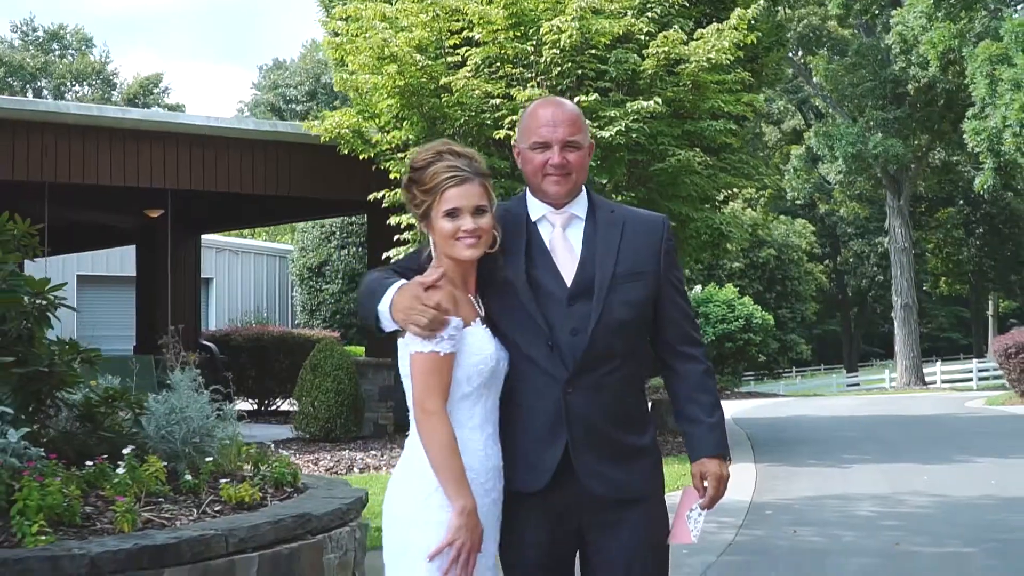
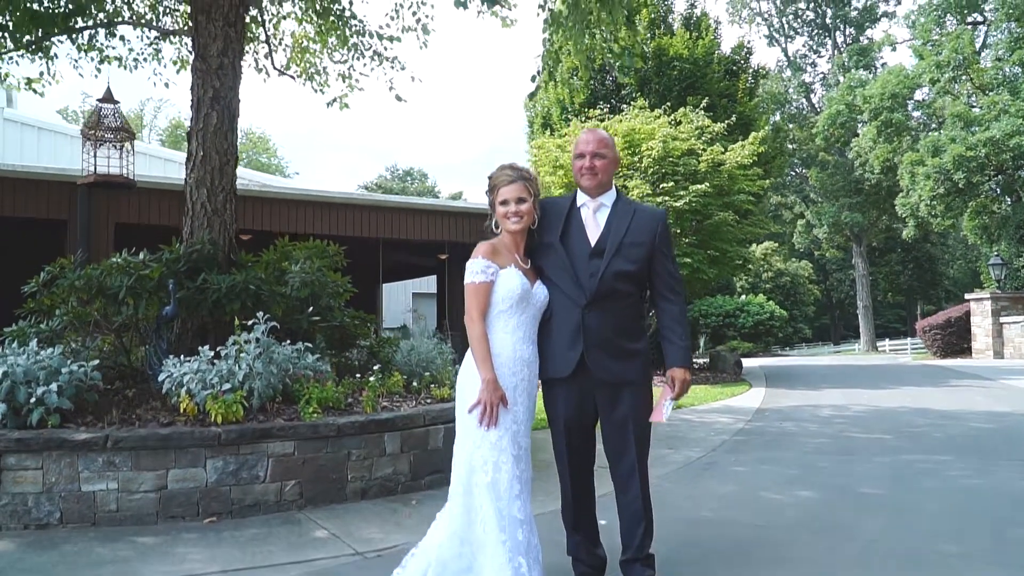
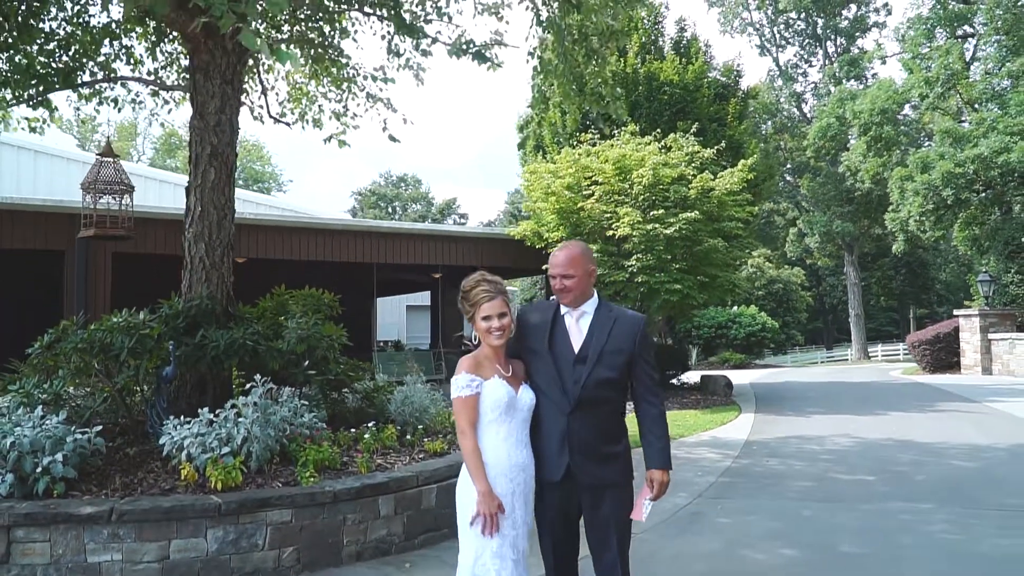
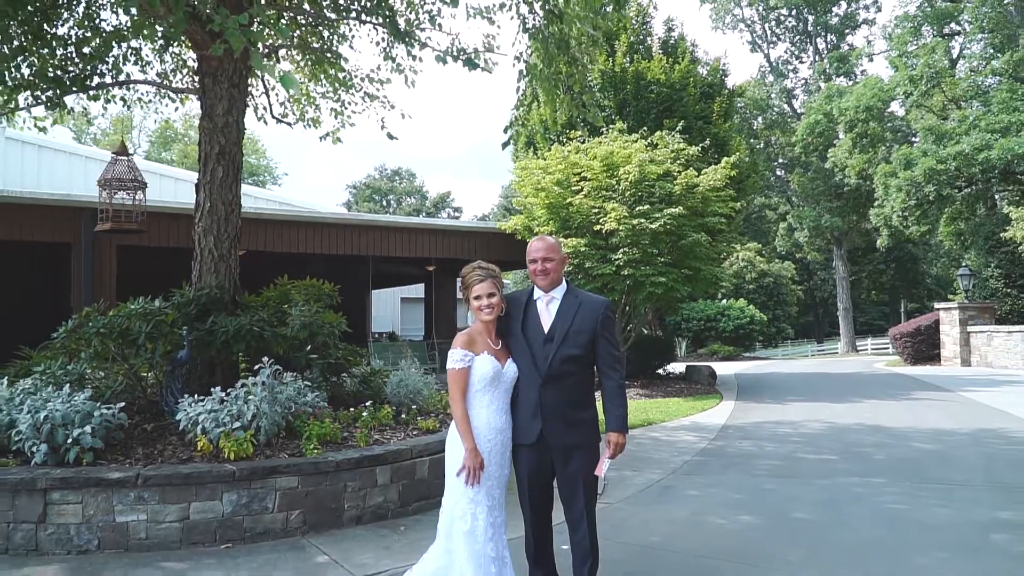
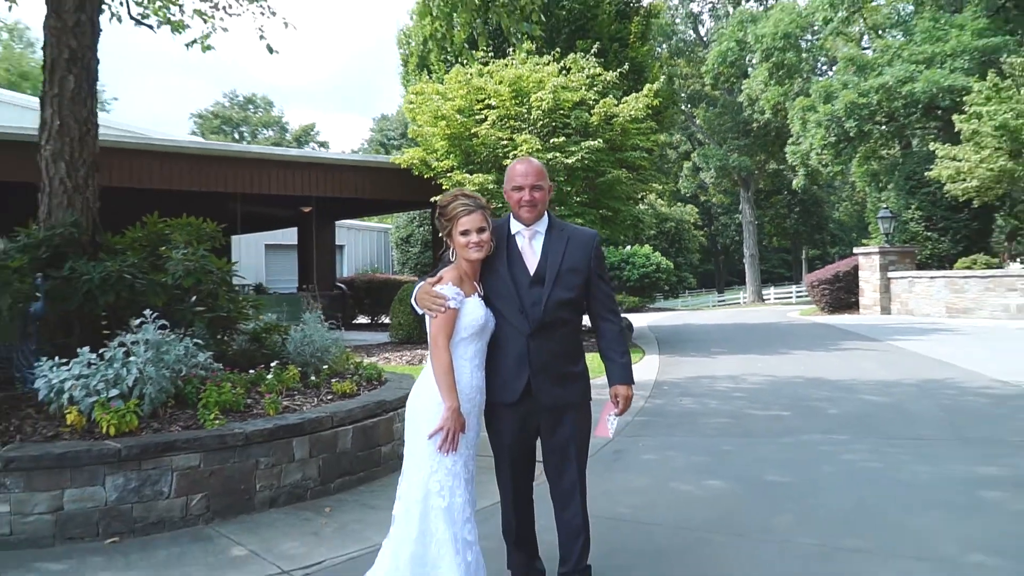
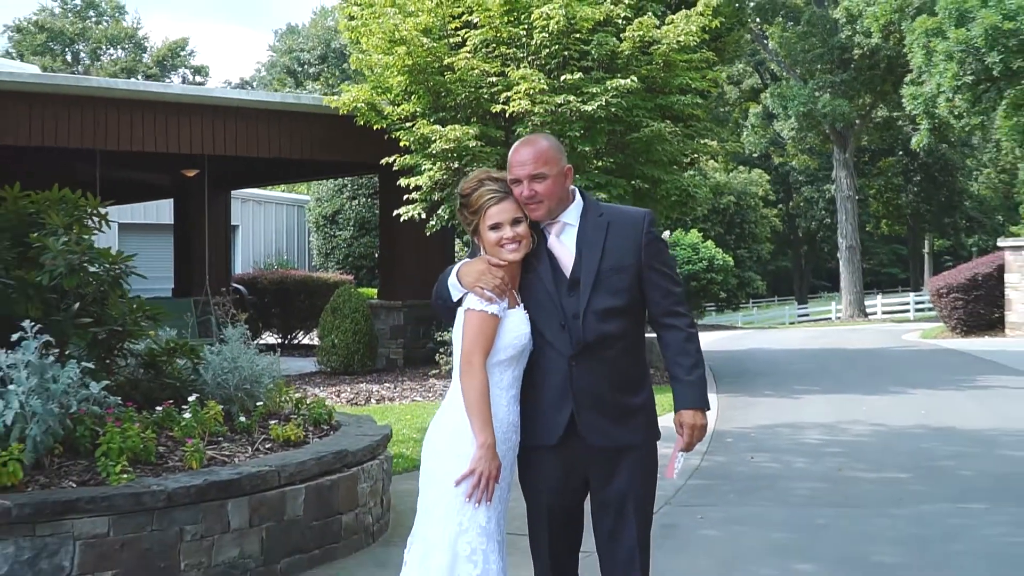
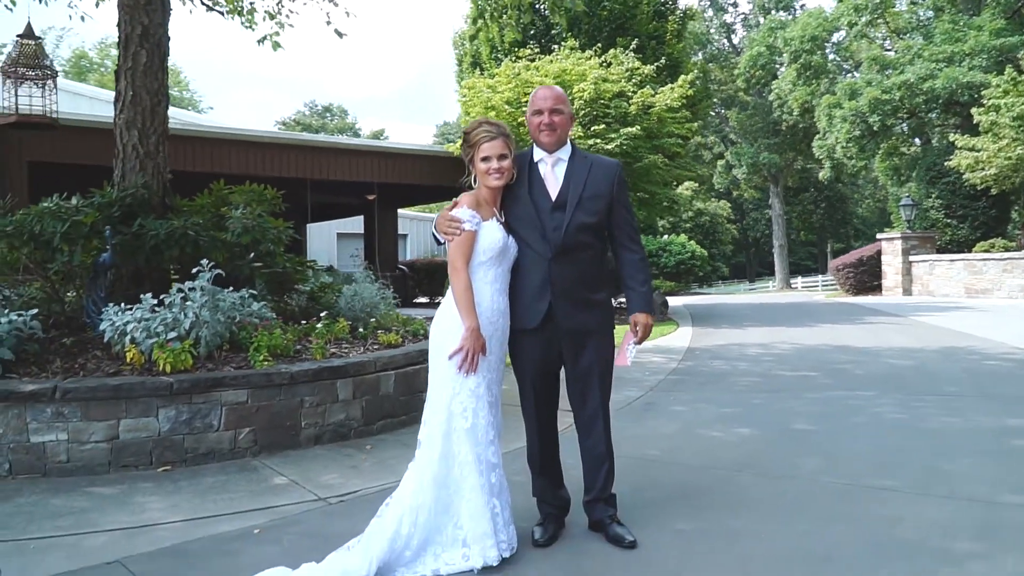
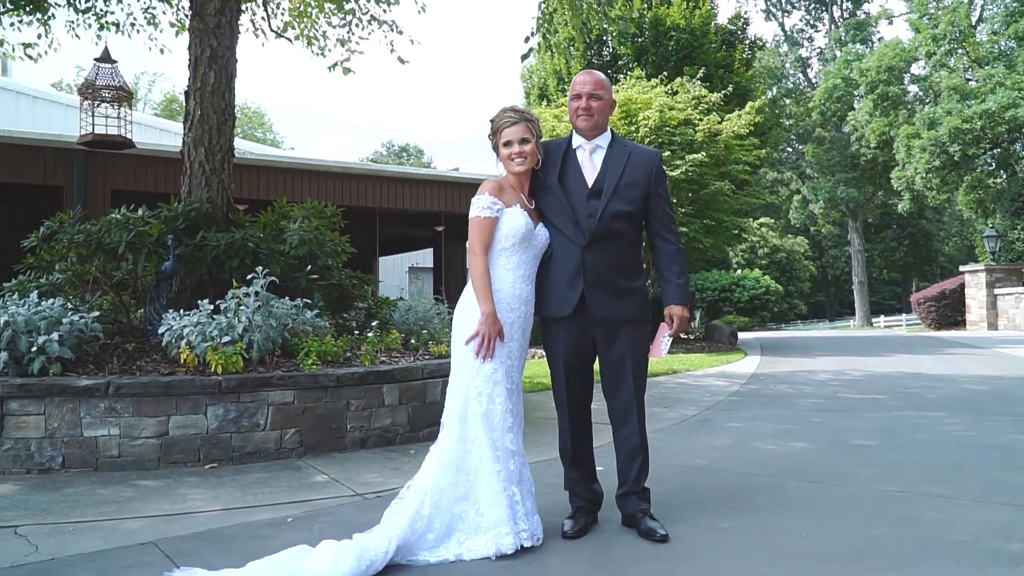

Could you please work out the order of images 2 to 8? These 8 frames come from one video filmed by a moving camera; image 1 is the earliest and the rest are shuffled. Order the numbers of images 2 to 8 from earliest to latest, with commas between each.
6, 5, 7, 8, 2, 3, 4
